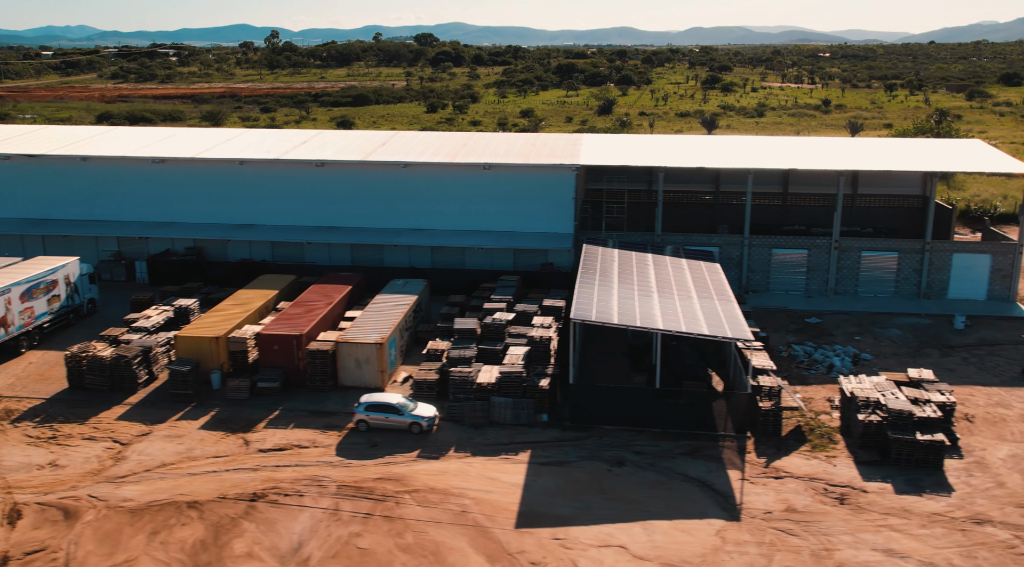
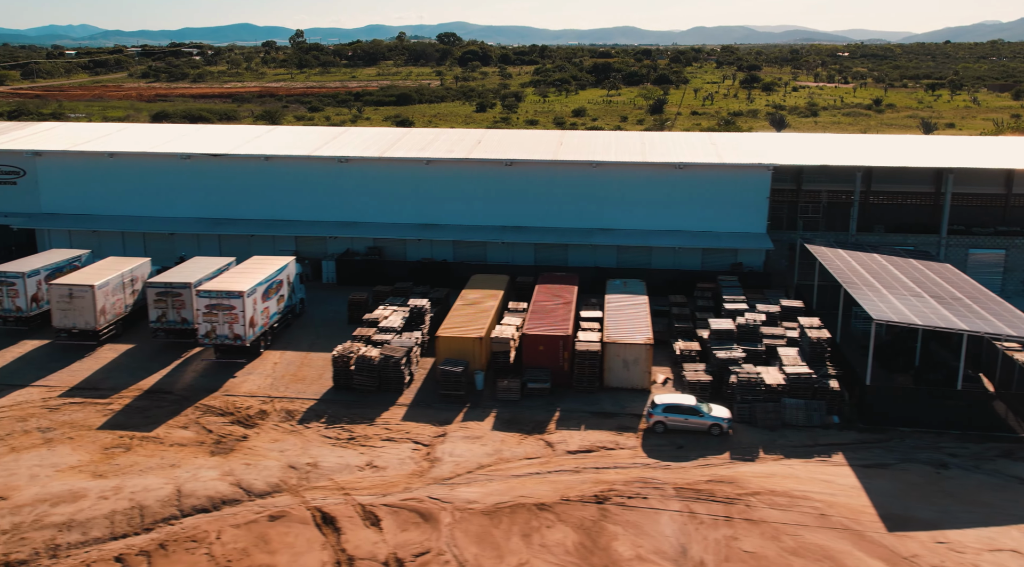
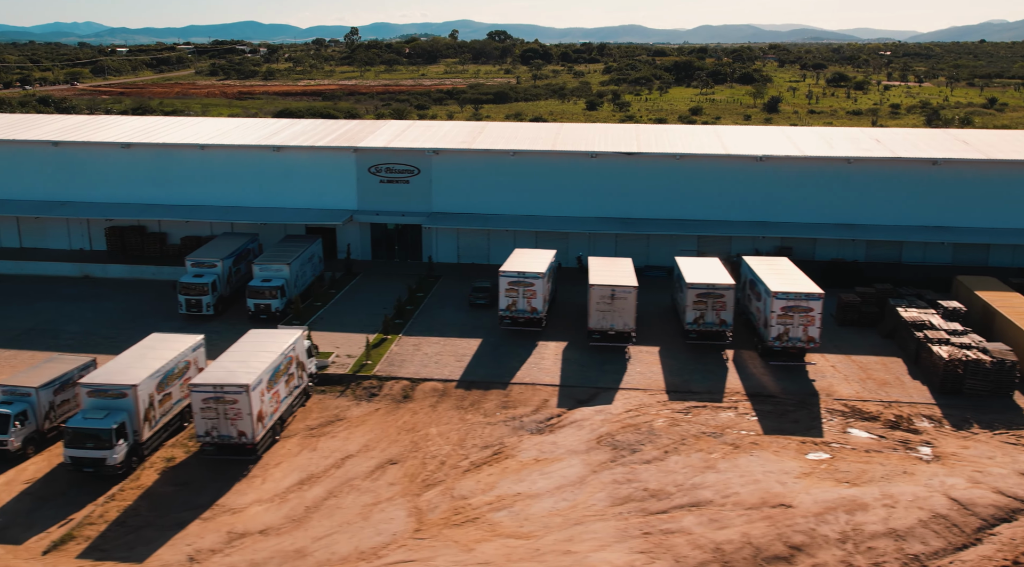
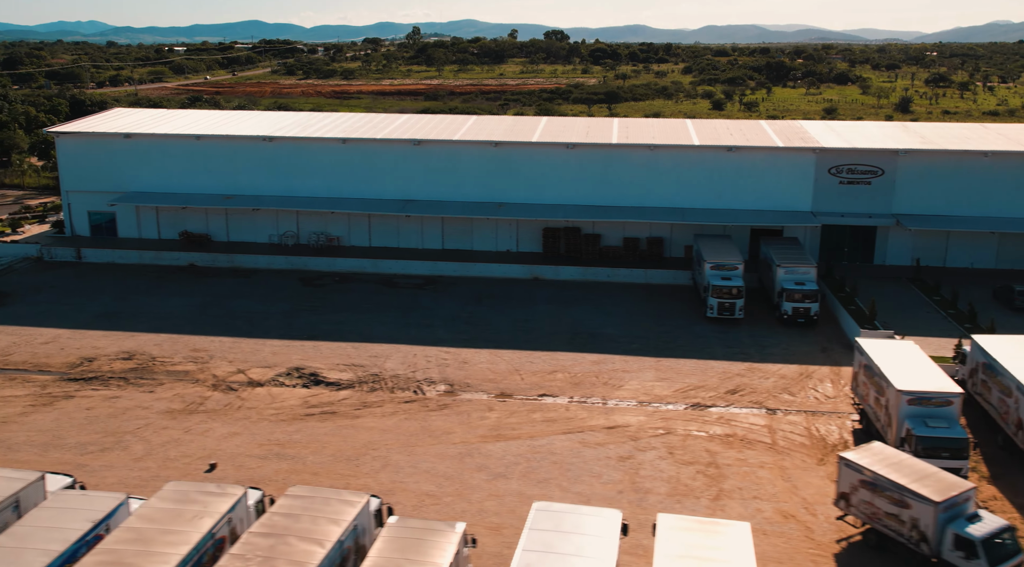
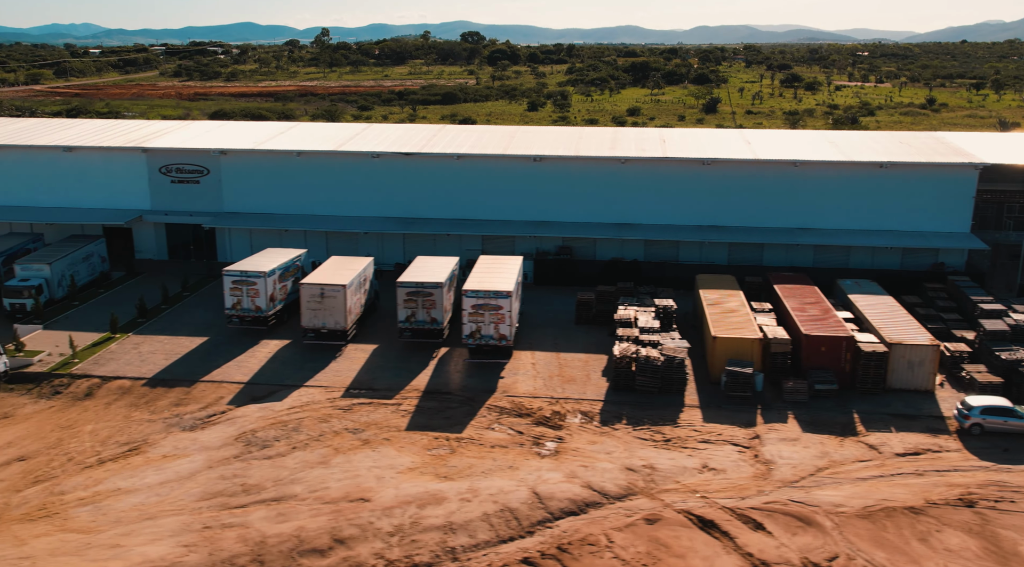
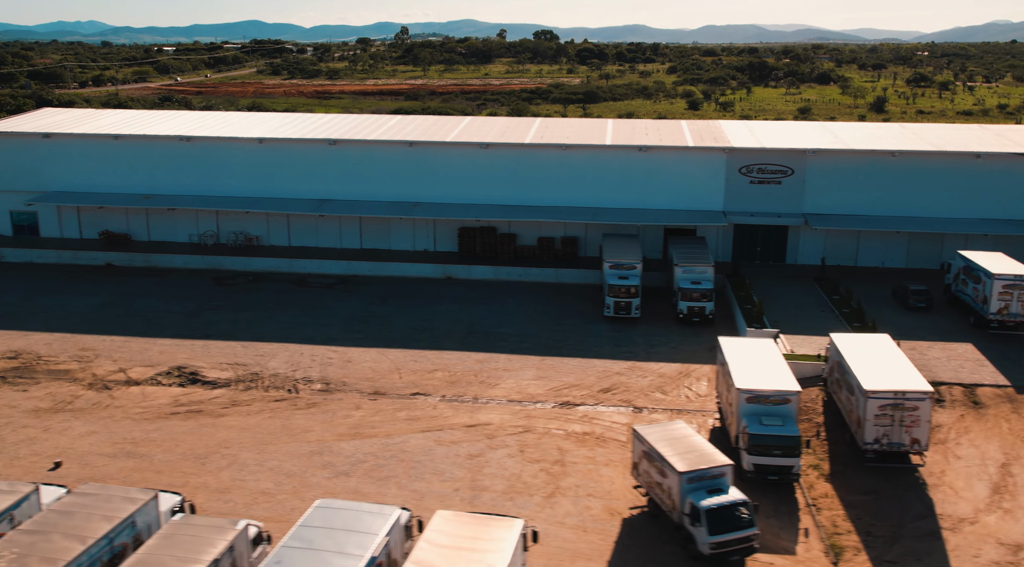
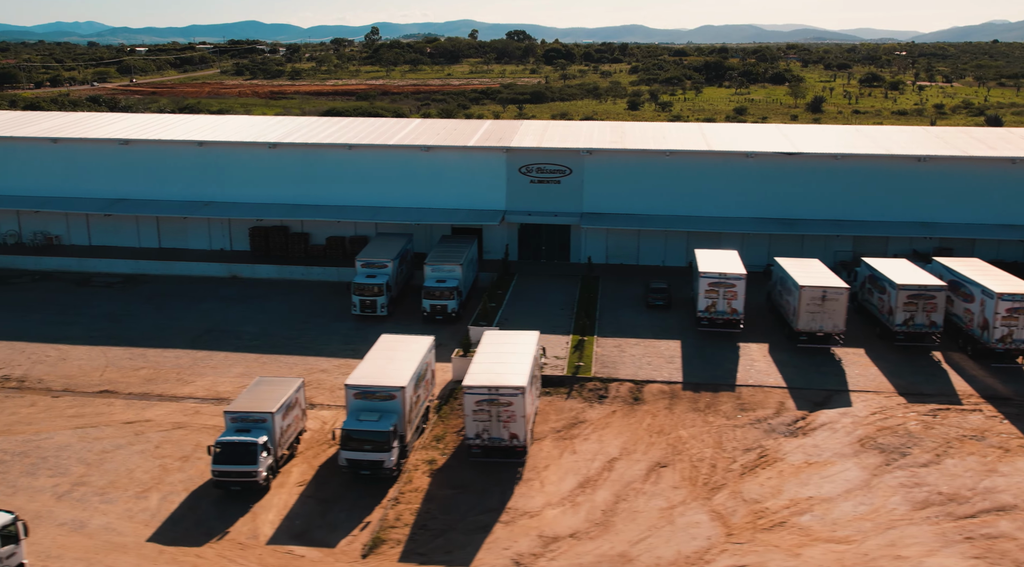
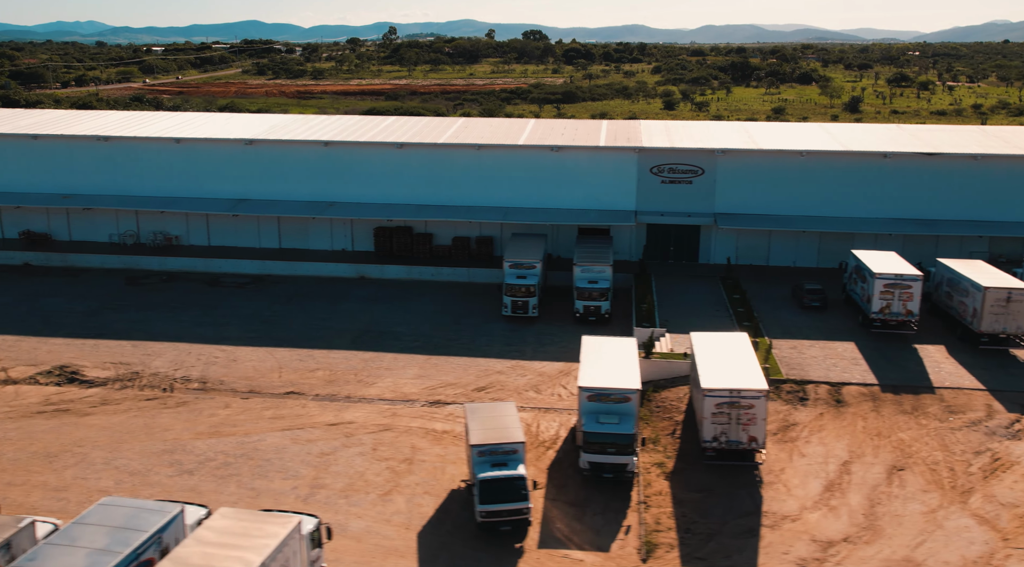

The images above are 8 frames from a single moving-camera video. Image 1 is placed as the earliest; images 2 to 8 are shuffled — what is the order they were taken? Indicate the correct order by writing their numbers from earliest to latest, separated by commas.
2, 5, 3, 7, 8, 6, 4
